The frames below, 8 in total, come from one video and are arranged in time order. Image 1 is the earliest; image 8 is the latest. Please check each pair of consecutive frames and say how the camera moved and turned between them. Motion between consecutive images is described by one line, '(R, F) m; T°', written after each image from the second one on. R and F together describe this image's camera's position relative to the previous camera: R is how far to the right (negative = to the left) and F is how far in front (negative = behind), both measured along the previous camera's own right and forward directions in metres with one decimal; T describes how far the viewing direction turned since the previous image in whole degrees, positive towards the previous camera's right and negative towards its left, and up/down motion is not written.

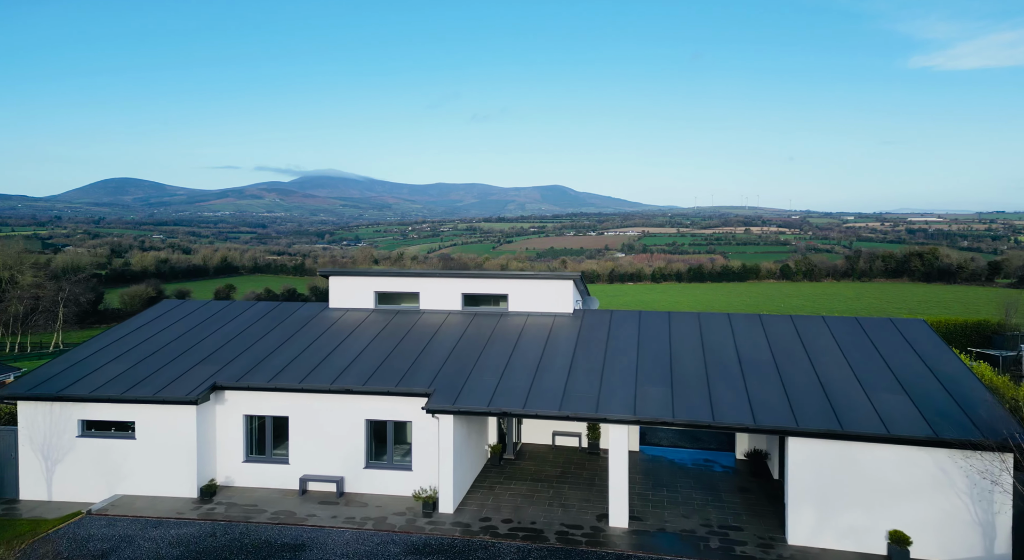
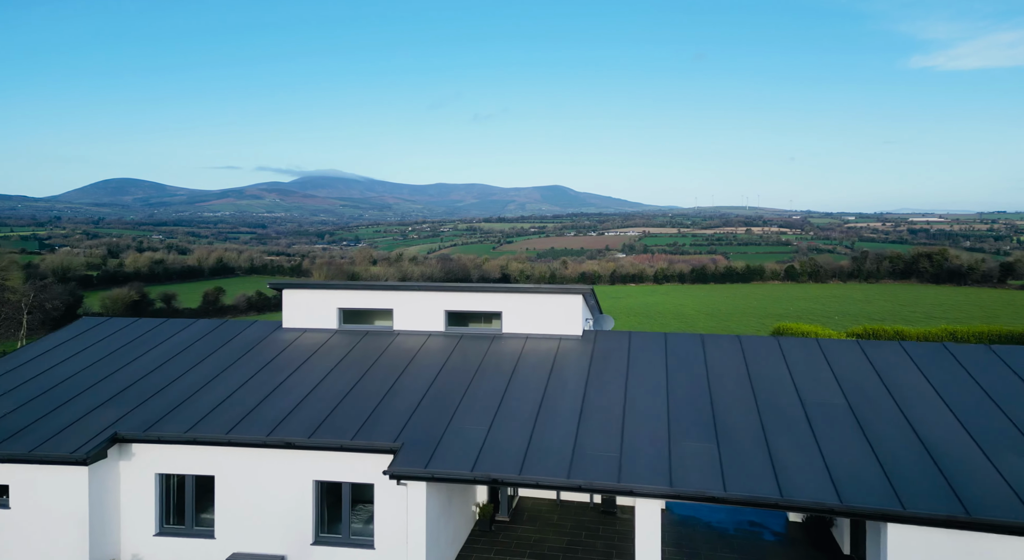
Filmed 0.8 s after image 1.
(+0.1, +2.3) m; 0°
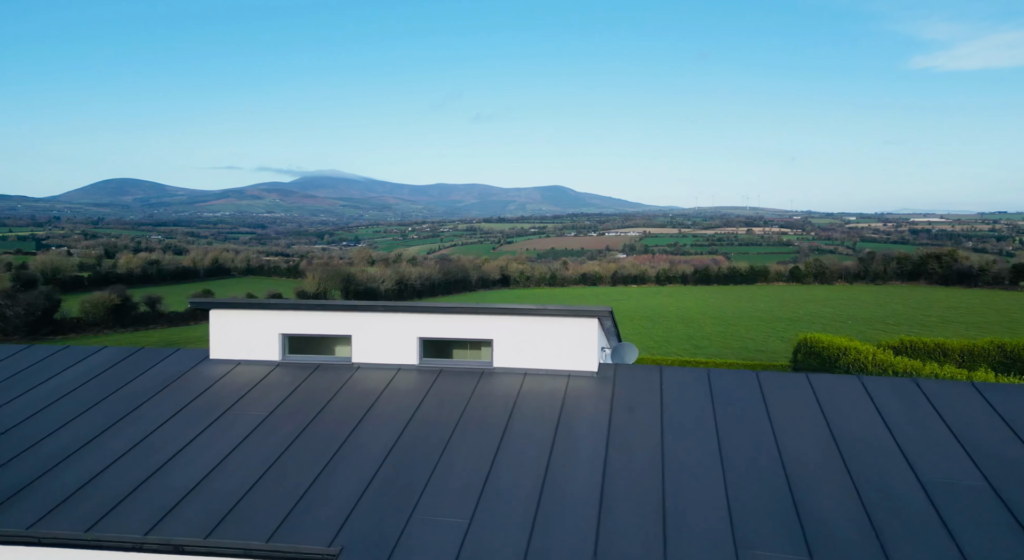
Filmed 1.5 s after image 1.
(+0.1, +2.3) m; 0°
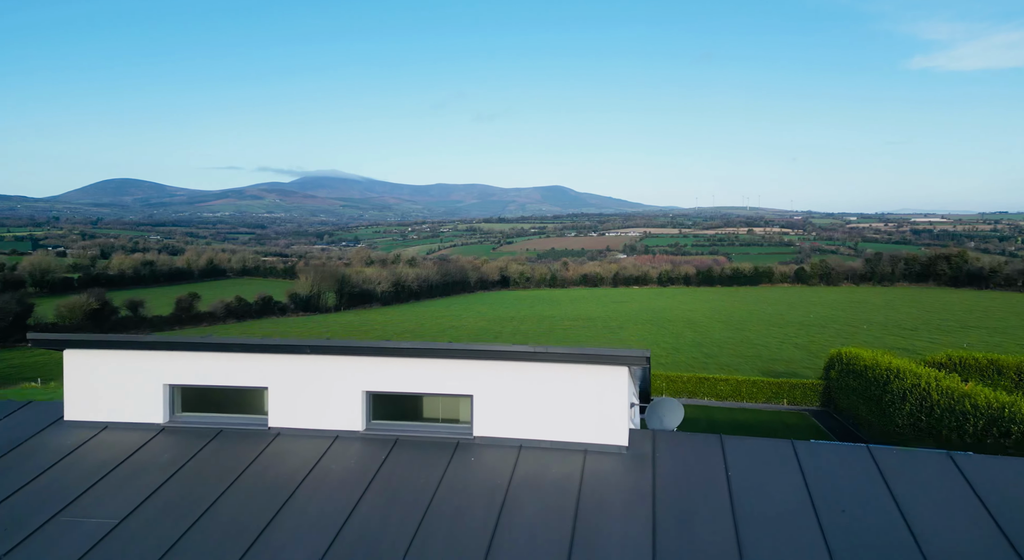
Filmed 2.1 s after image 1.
(+0.1, +2.4) m; 0°
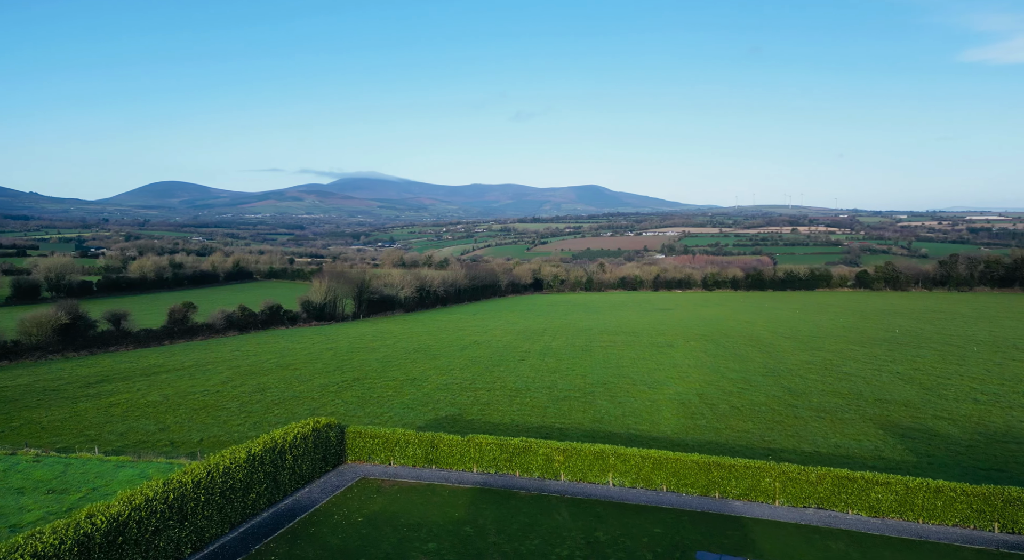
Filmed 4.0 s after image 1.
(+0.3, +7.6) m; -3°
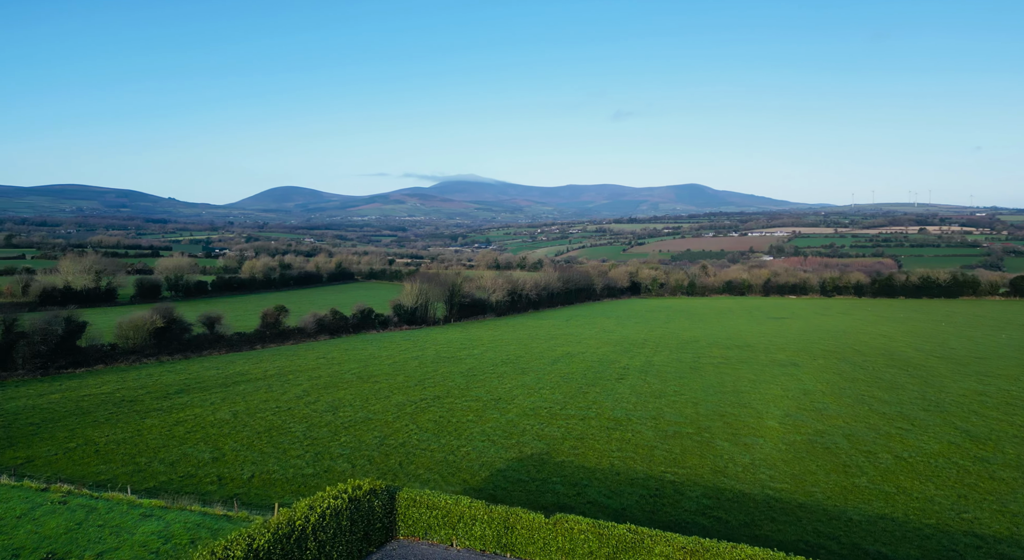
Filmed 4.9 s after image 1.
(-0.1, +3.8) m; -8°
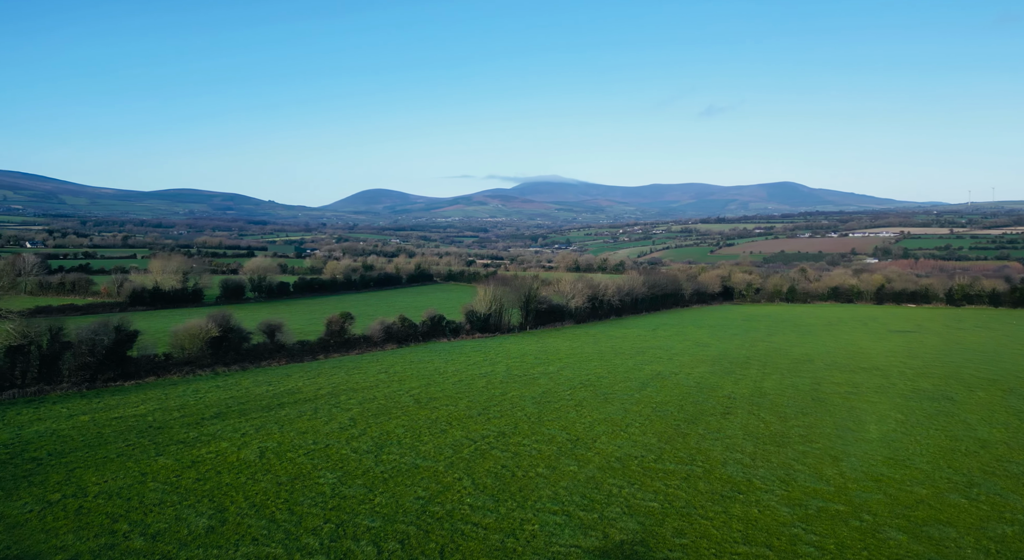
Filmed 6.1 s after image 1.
(-0.1, +5.3) m; -7°
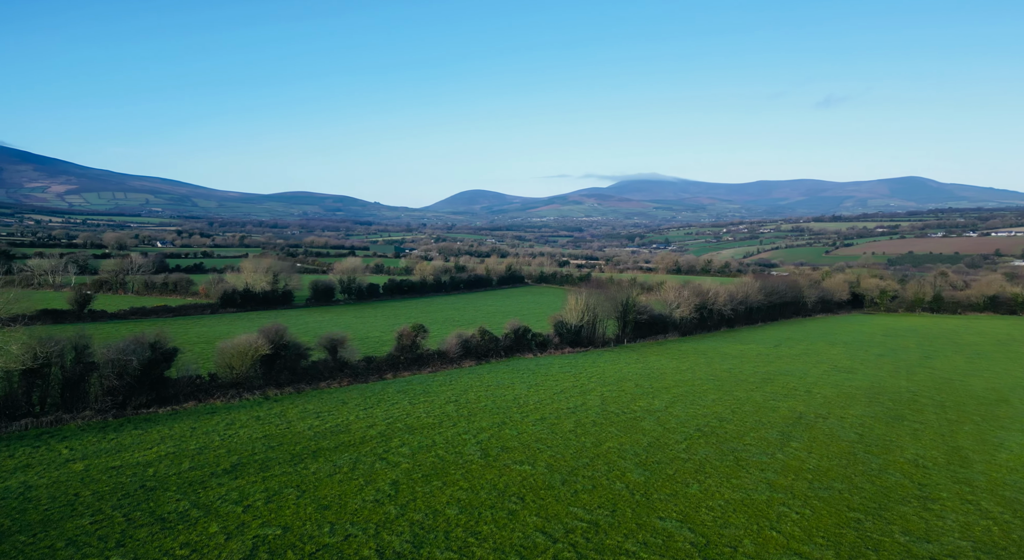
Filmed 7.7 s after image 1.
(-0.1, +7.4) m; -8°
